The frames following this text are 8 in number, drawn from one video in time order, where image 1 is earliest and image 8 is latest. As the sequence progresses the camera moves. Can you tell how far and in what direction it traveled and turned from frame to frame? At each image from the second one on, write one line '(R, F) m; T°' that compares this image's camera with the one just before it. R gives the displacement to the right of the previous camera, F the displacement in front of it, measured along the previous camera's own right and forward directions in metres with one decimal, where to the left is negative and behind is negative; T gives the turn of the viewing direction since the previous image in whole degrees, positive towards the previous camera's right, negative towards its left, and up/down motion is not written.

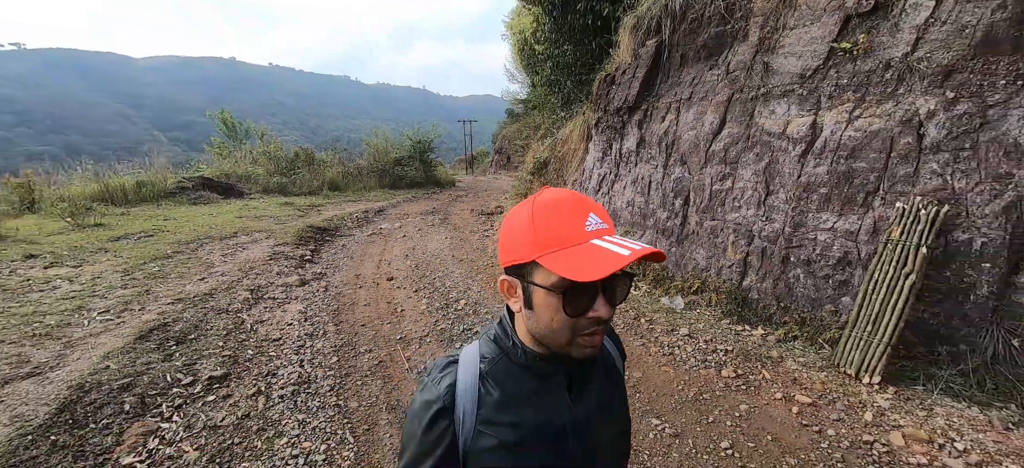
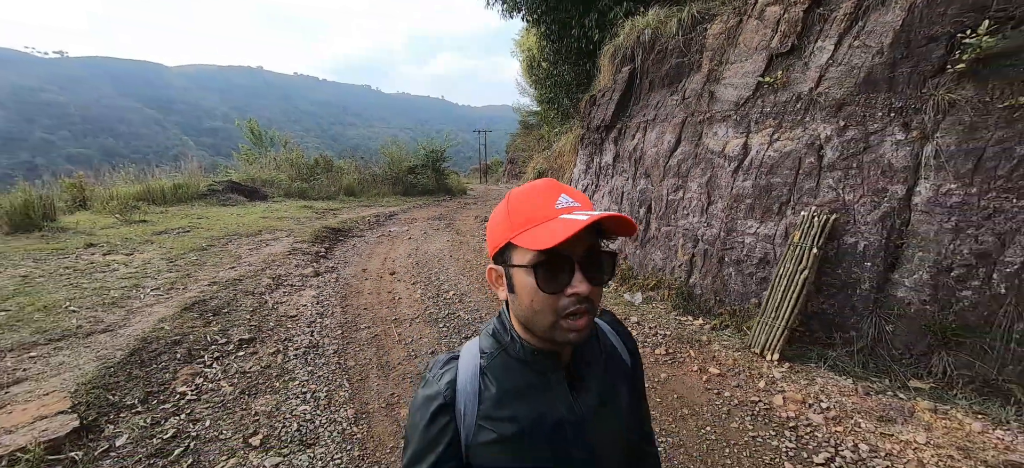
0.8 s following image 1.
(+0.4, -0.7) m; -2°
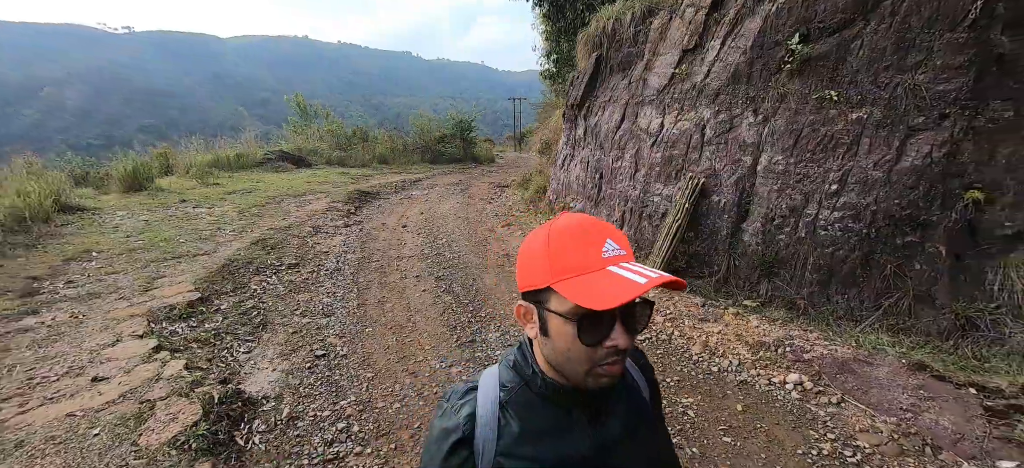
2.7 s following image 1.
(+0.9, -1.3) m; -5°
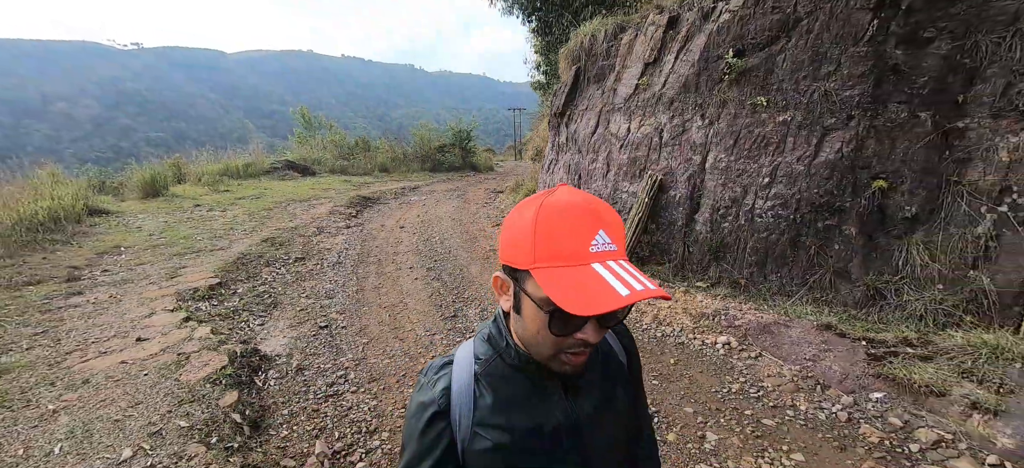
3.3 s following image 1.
(+0.3, -0.6) m; 0°
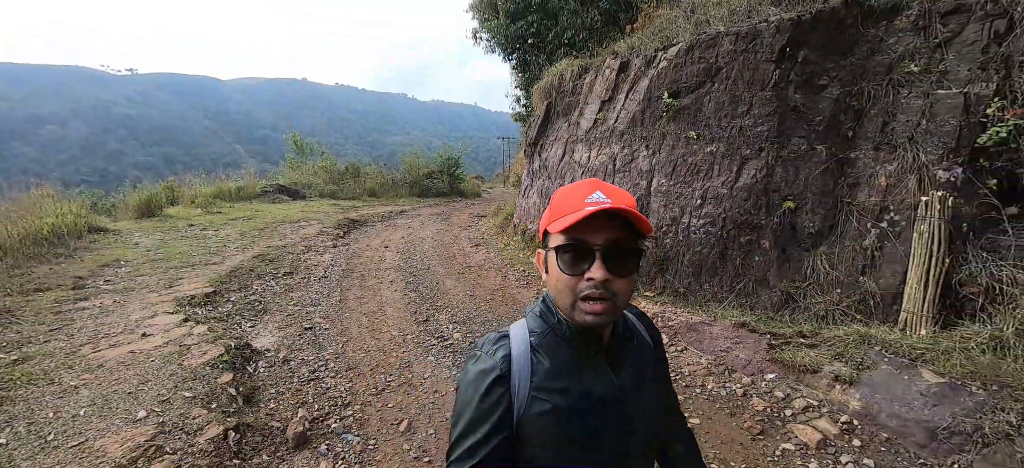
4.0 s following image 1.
(+0.3, -0.6) m; +1°
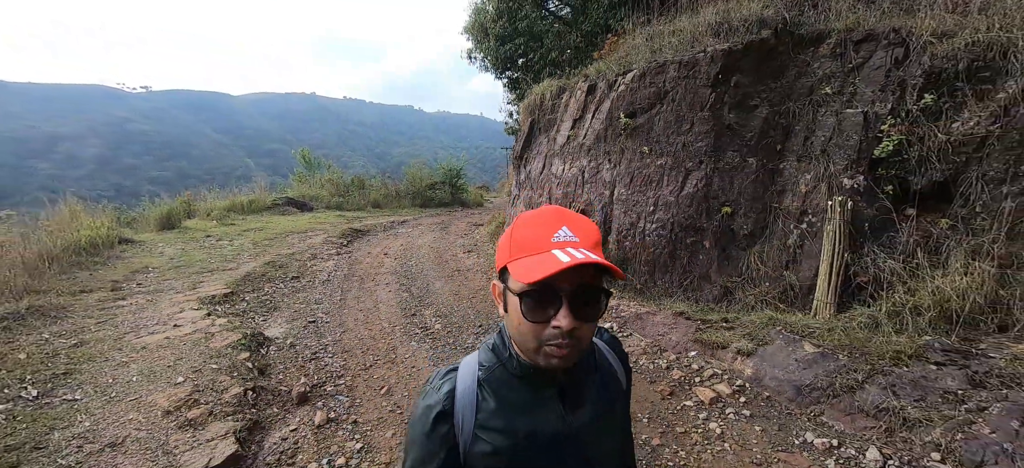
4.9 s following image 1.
(+0.4, -0.7) m; -1°
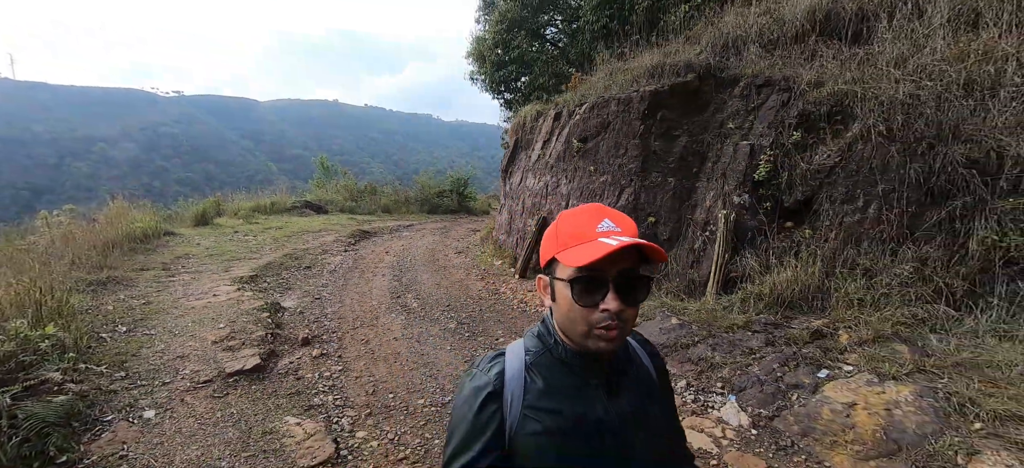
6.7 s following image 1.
(+0.7, -1.3) m; -2°
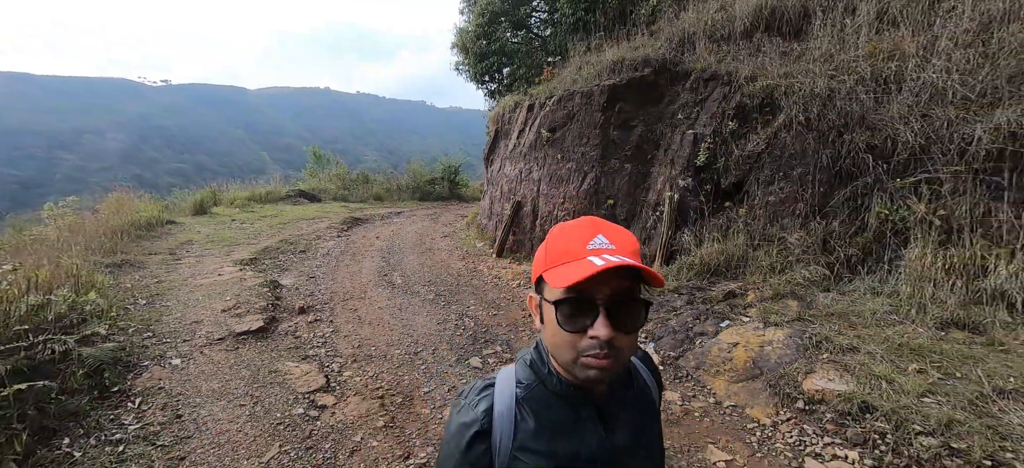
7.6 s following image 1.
(+0.4, -0.7) m; 0°
